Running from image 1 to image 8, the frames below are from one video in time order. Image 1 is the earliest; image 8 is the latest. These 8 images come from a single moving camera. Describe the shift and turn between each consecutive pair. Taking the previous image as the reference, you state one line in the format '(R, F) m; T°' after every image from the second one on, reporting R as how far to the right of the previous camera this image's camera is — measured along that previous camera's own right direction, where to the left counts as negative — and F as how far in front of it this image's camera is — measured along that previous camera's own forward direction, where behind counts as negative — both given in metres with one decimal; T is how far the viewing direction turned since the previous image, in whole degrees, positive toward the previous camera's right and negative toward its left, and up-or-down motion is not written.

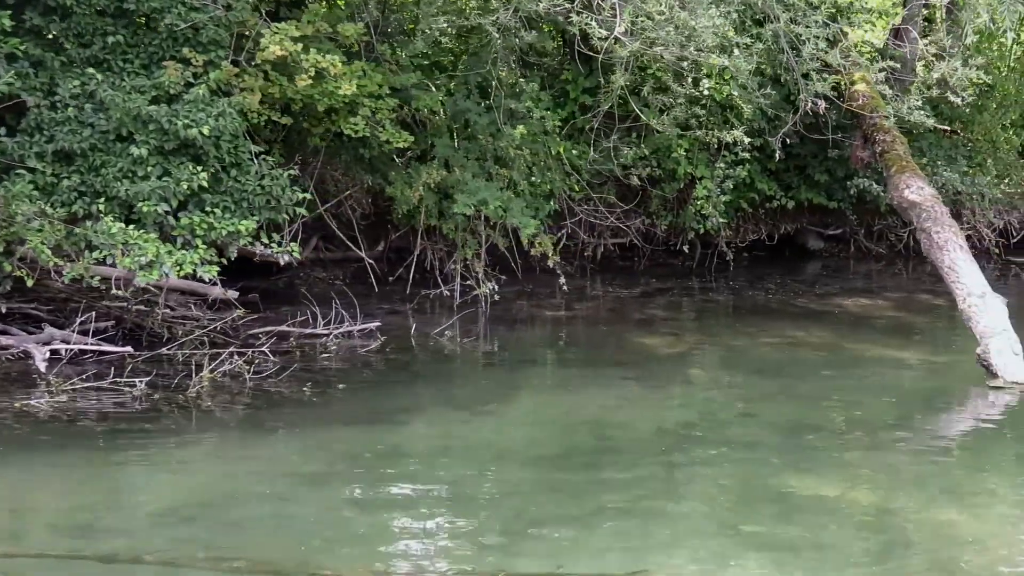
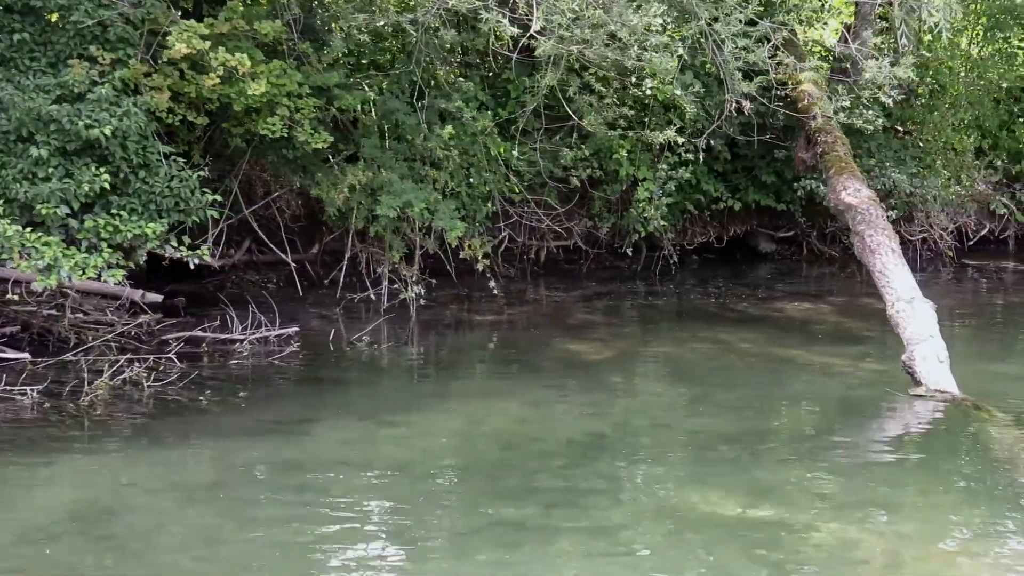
(+0.3, +0.2) m; 0°
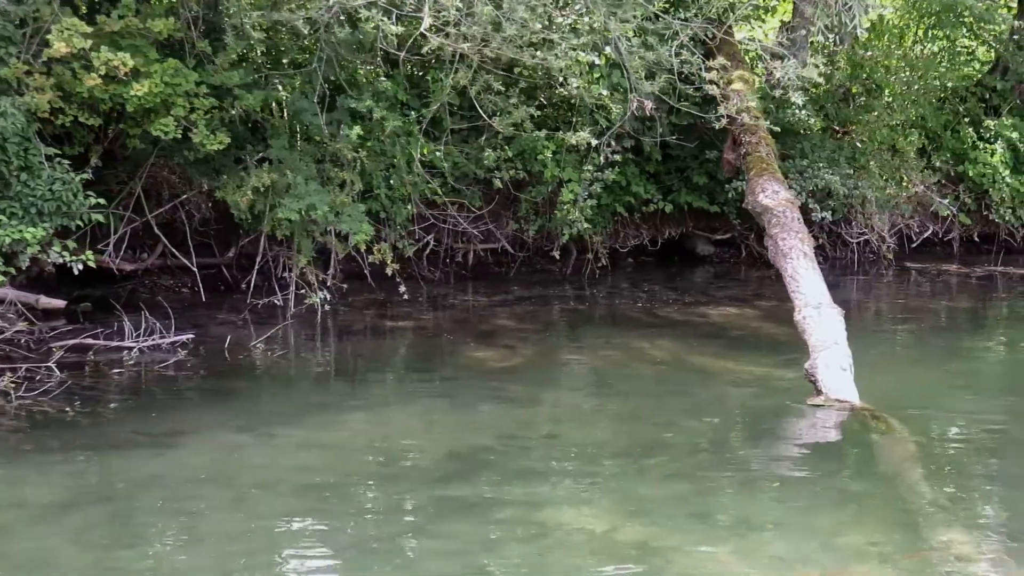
(+0.4, +0.2) m; 0°
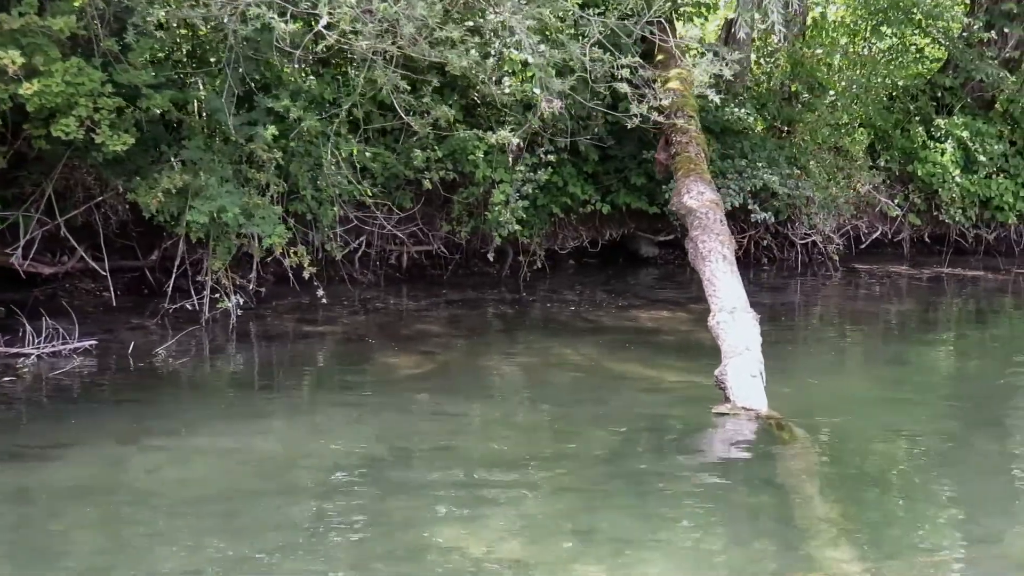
(+0.4, +0.2) m; 0°
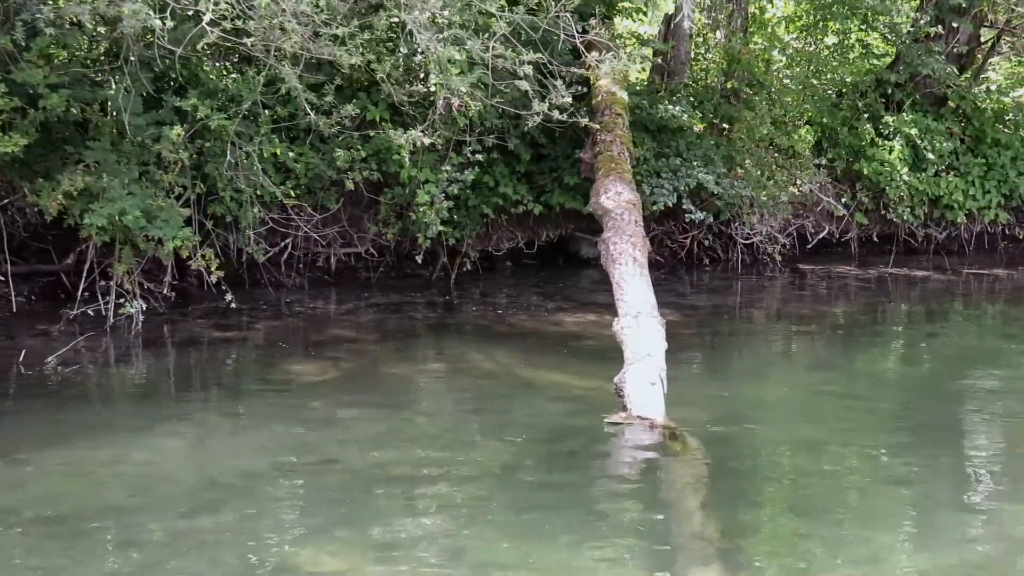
(+0.4, +0.2) m; 0°
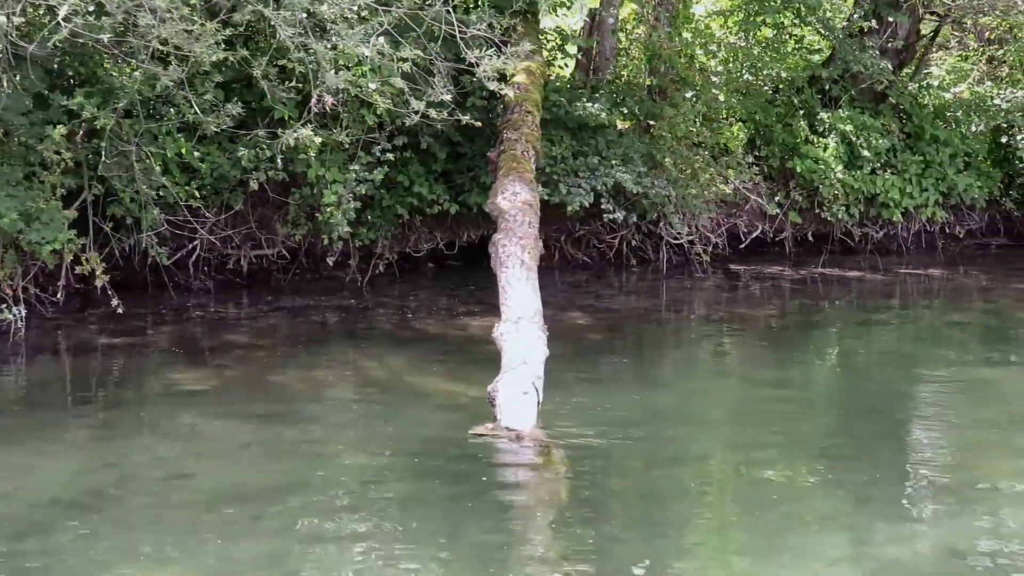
(+0.4, +0.3) m; 0°
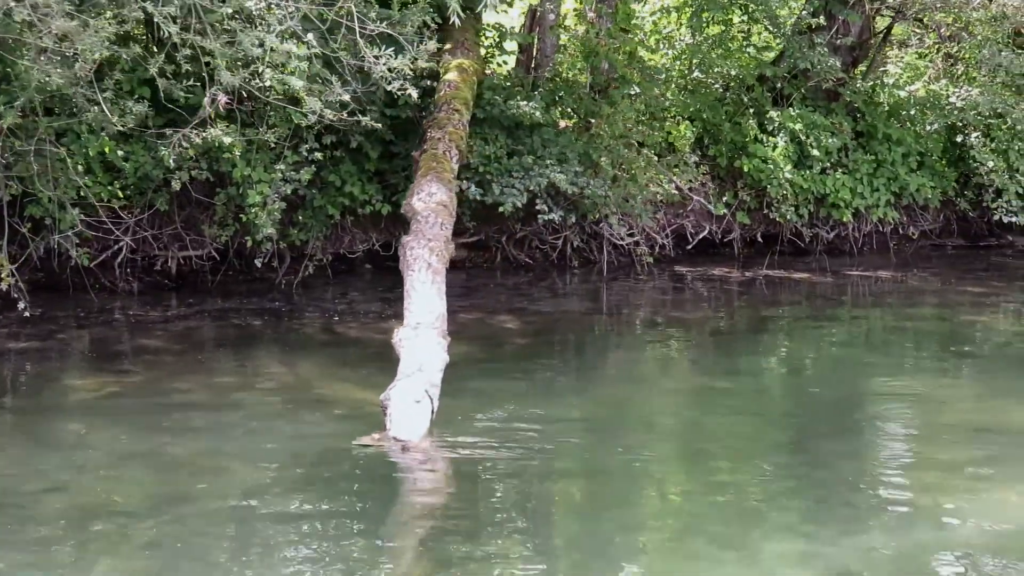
(+0.4, +0.2) m; 0°
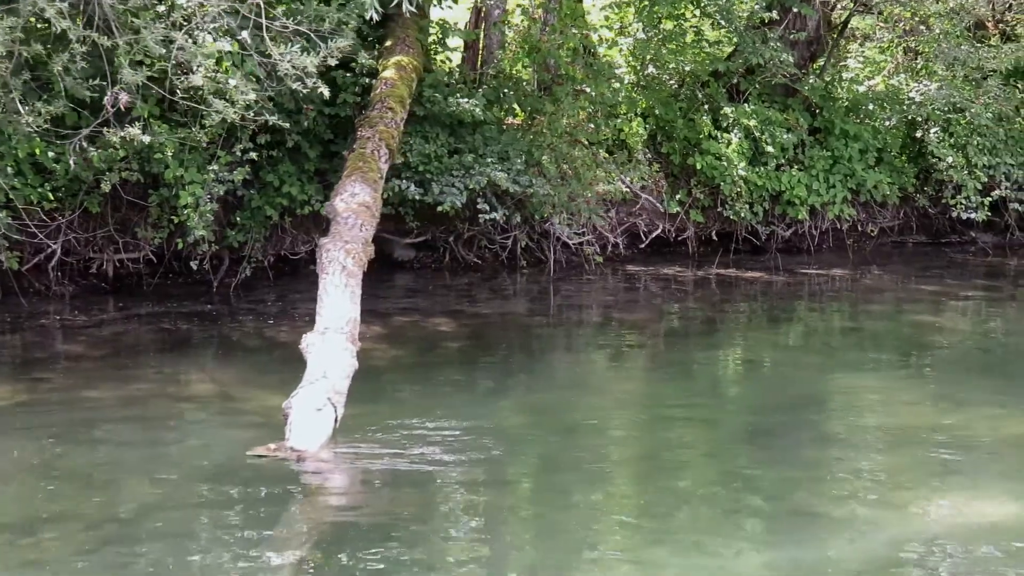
(+0.3, +0.2) m; 0°
